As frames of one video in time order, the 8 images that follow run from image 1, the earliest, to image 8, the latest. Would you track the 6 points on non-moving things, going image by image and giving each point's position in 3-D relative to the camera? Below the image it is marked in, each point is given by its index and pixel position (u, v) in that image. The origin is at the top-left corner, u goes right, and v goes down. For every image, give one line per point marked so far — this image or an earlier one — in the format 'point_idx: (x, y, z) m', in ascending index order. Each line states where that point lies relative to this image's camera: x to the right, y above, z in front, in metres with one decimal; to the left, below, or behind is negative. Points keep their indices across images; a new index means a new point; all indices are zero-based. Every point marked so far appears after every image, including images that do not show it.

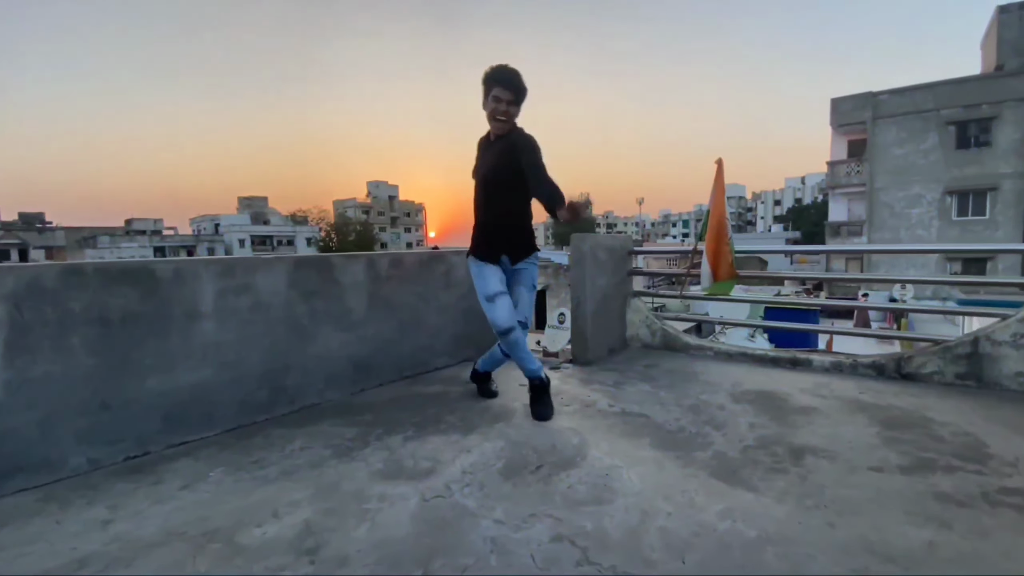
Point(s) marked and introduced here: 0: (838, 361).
0: (+2.0, -0.4, +2.9) m
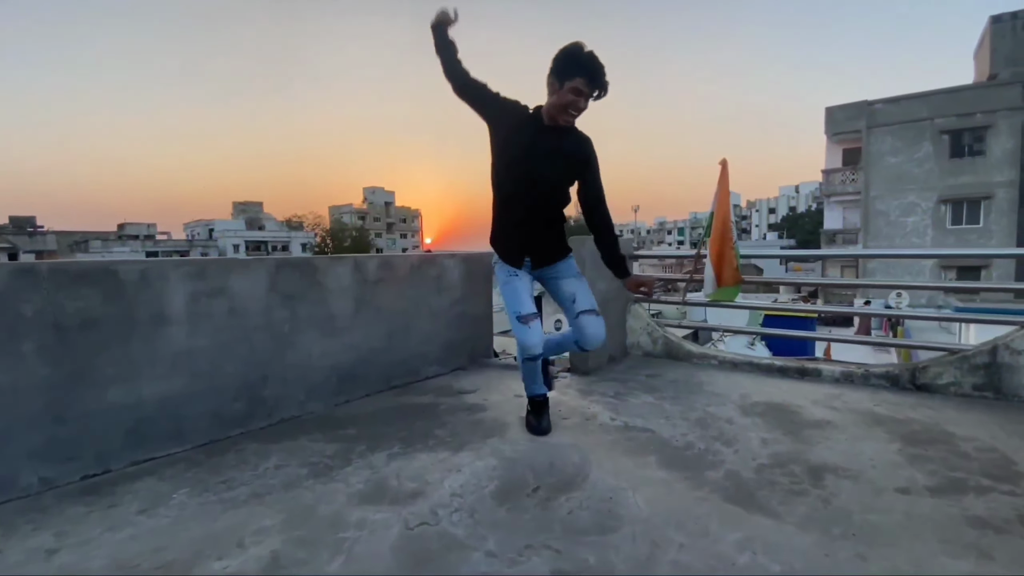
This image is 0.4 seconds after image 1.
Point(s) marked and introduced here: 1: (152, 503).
0: (+1.9, -0.5, +2.8) m
1: (-1.2, -0.7, +1.6) m
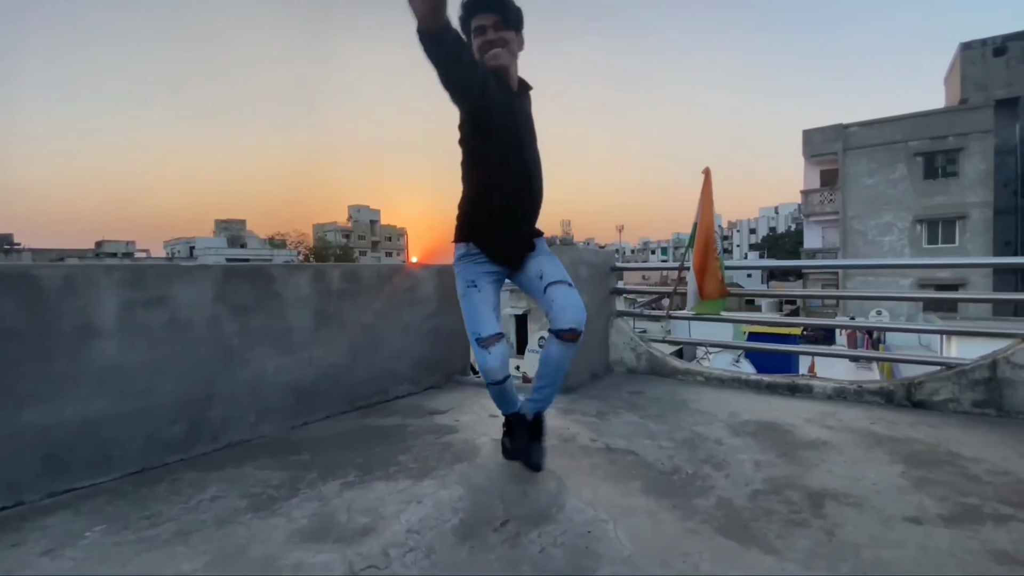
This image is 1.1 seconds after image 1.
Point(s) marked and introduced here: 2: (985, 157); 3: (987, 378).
0: (+1.8, -0.5, +2.6) m
1: (-1.3, -0.8, +1.4) m
2: (+16.4, +4.6, +16.6) m
3: (+2.3, -0.4, +2.3) m
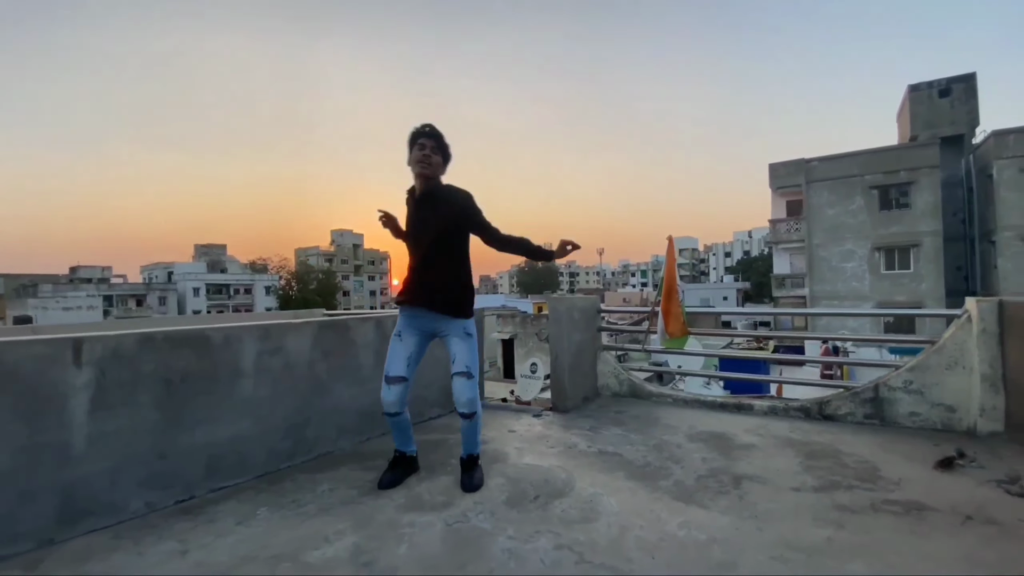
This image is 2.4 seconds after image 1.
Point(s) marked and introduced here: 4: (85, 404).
0: (+1.9, -0.8, +3.5) m
1: (-1.2, -1.0, +2.1) m
2: (+15.9, +3.7, +18.2) m
3: (+2.4, -0.7, +3.2) m
4: (-1.8, -0.5, +2.0) m
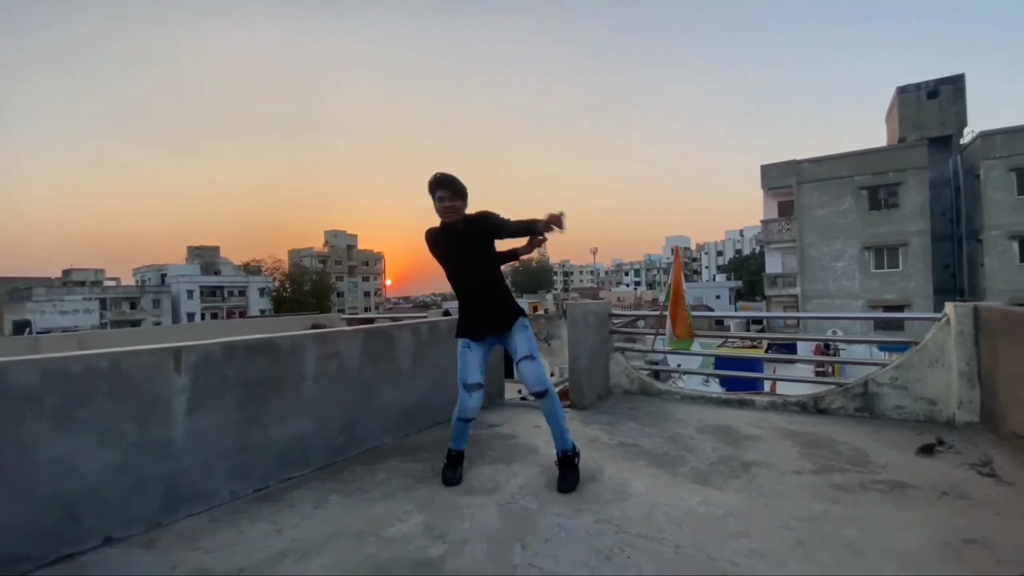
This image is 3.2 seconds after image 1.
0: (+2.1, -0.9, +3.8) m
1: (-1.0, -1.1, +2.4) m
2: (+15.9, +3.7, +18.7) m
3: (+2.6, -0.8, +3.5) m
4: (-1.6, -0.6, +2.3) m
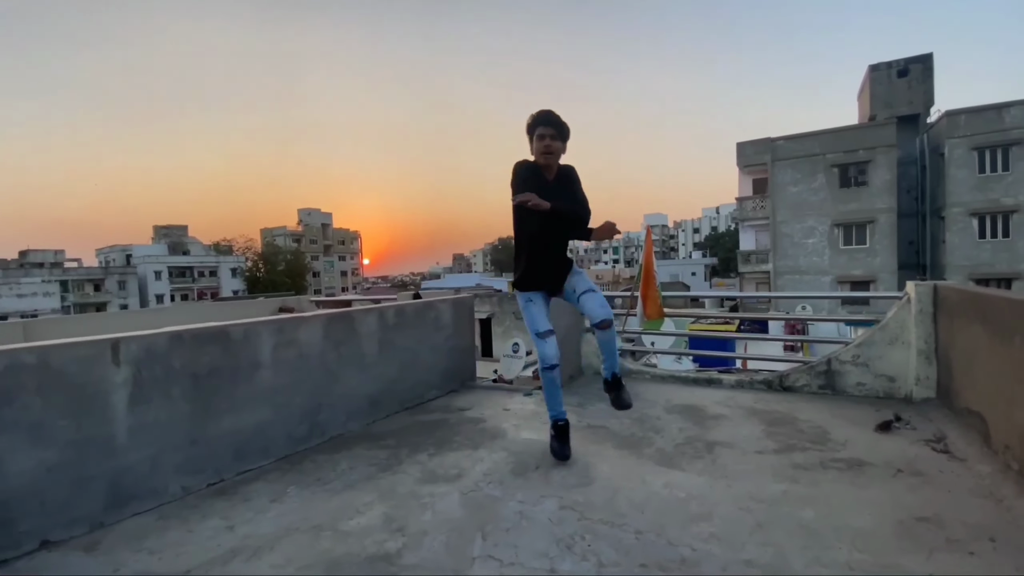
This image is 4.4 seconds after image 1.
0: (+1.8, -0.7, +3.8) m
1: (-1.2, -1.0, +2.3) m
2: (+14.9, +4.7, +19.1) m
3: (+2.3, -0.6, +3.6) m
4: (-1.8, -0.5, +2.2) m
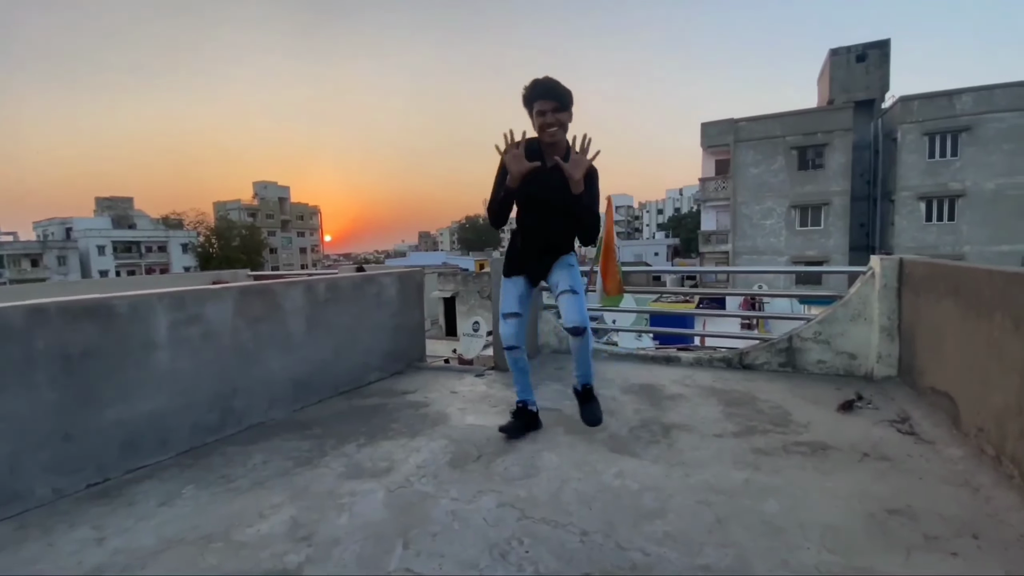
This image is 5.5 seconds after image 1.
0: (+1.4, -0.5, +3.7) m
1: (-1.4, -0.9, +2.0) m
2: (+13.5, +5.5, +19.6) m
3: (+2.0, -0.4, +3.5) m
4: (-2.0, -0.4, +1.8) m
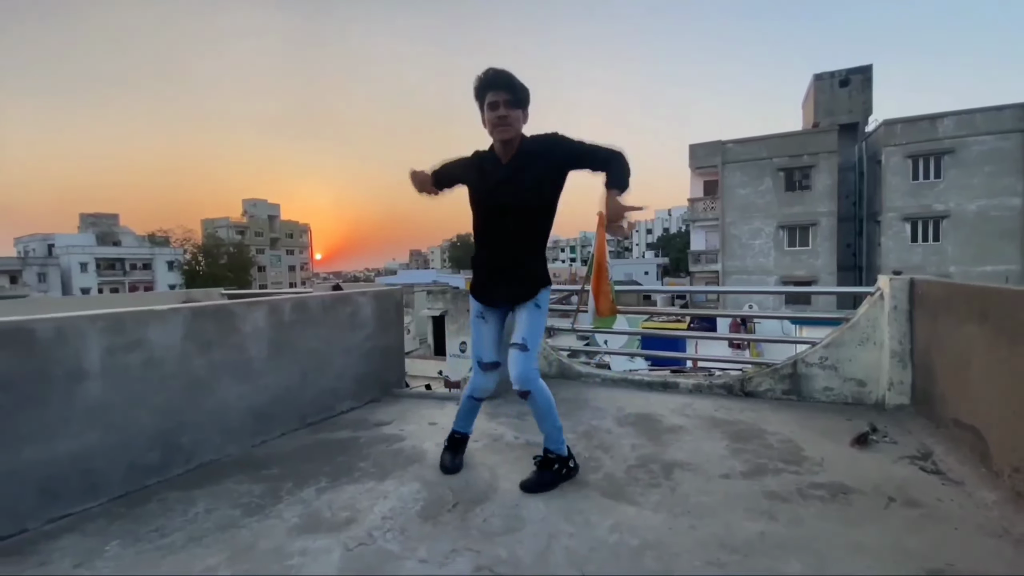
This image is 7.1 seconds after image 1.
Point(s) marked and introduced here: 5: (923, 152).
0: (+1.3, -0.7, +3.4) m
1: (-1.5, -0.9, +1.7) m
2: (+13.1, +4.7, +19.8) m
3: (+1.9, -0.6, +3.2) m
4: (-2.1, -0.4, +1.5) m
5: (+14.6, +4.9, +17.1) m
